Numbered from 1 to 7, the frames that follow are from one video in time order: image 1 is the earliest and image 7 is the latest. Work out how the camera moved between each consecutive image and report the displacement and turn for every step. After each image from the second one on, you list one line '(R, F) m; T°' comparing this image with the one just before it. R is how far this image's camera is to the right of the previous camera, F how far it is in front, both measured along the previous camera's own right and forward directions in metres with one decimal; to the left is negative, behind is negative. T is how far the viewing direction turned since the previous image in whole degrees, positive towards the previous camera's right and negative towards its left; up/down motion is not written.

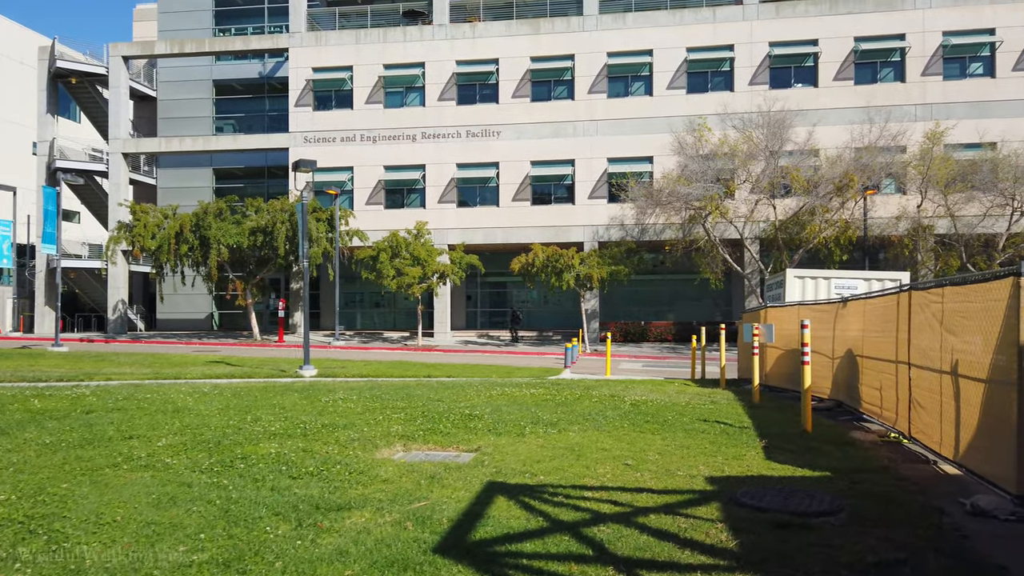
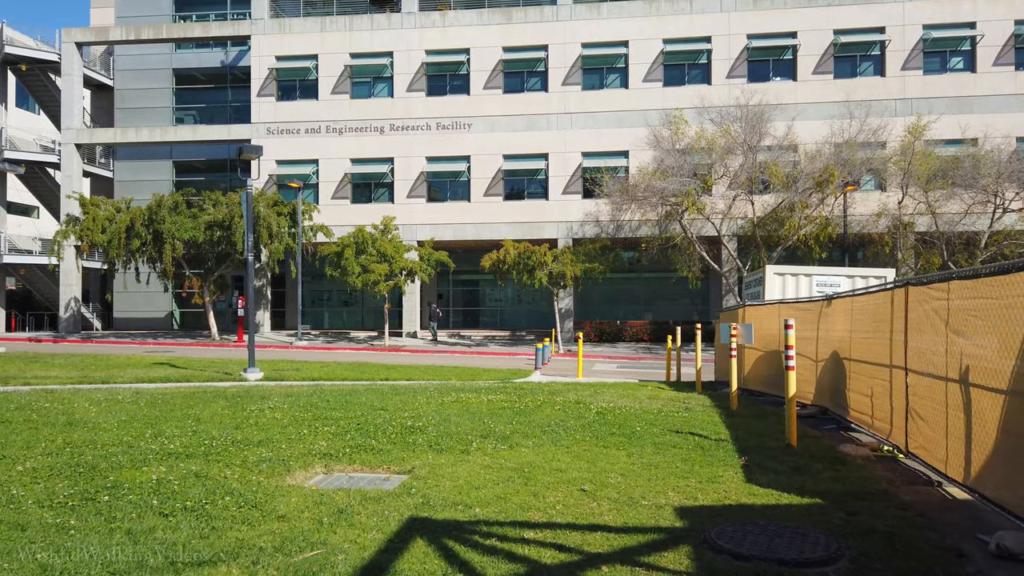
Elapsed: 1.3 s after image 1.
(+0.4, +1.2) m; +2°
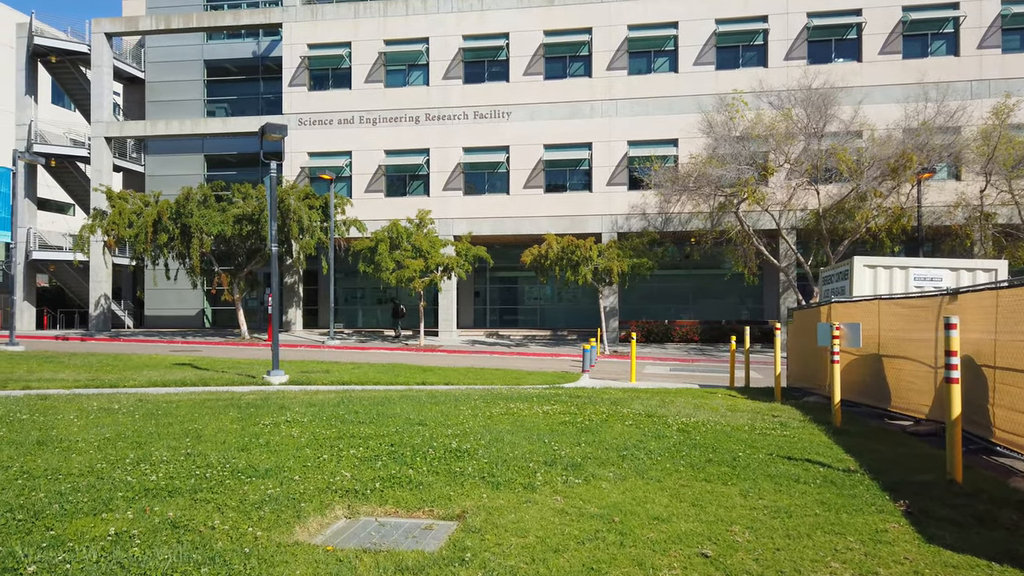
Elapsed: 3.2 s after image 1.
(-0.4, +1.8) m; -3°
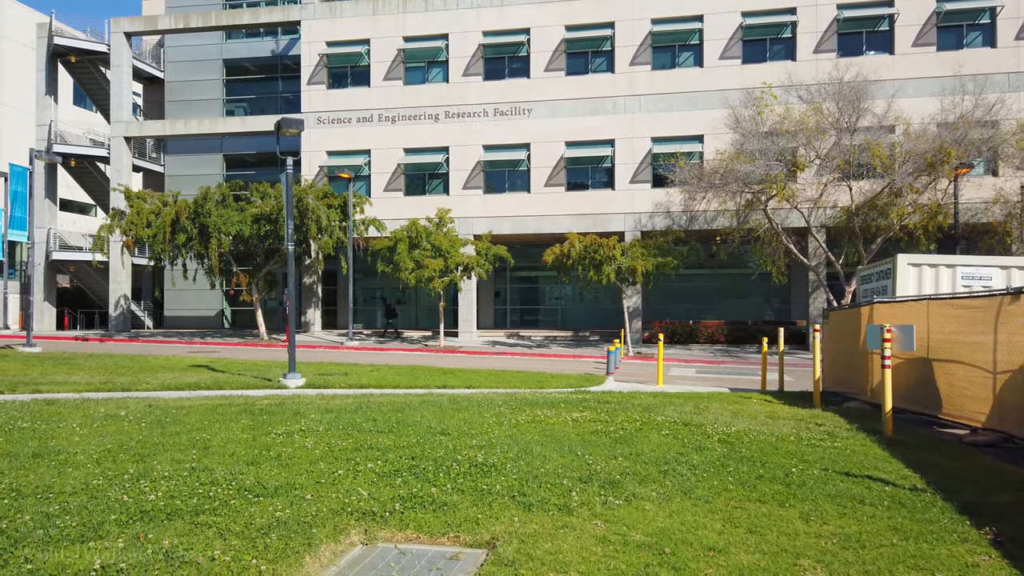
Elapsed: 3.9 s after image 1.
(-0.1, +0.6) m; -1°
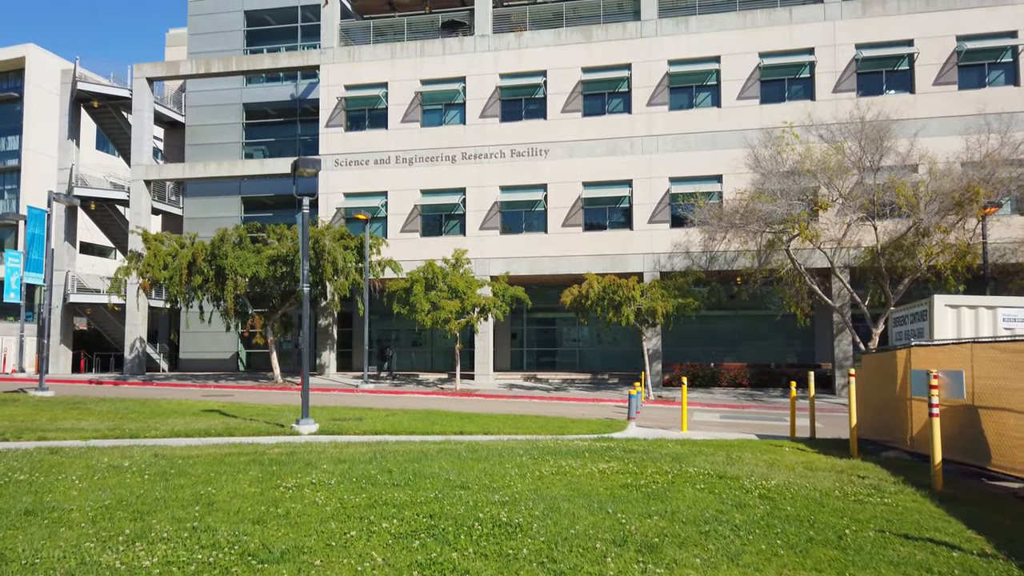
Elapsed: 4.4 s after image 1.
(-0.1, +0.4) m; -1°
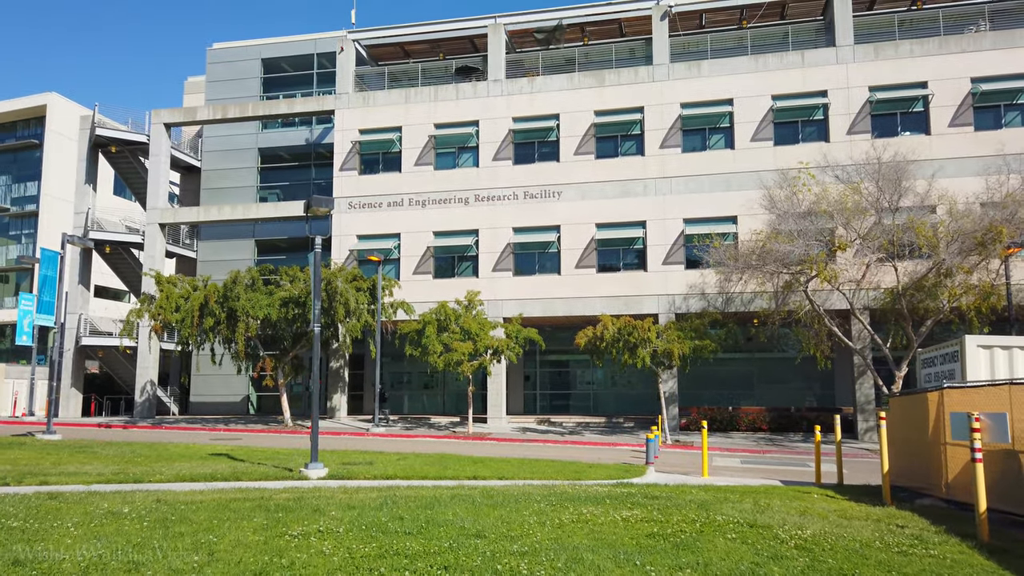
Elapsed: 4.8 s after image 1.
(-0.1, +0.3) m; -1°
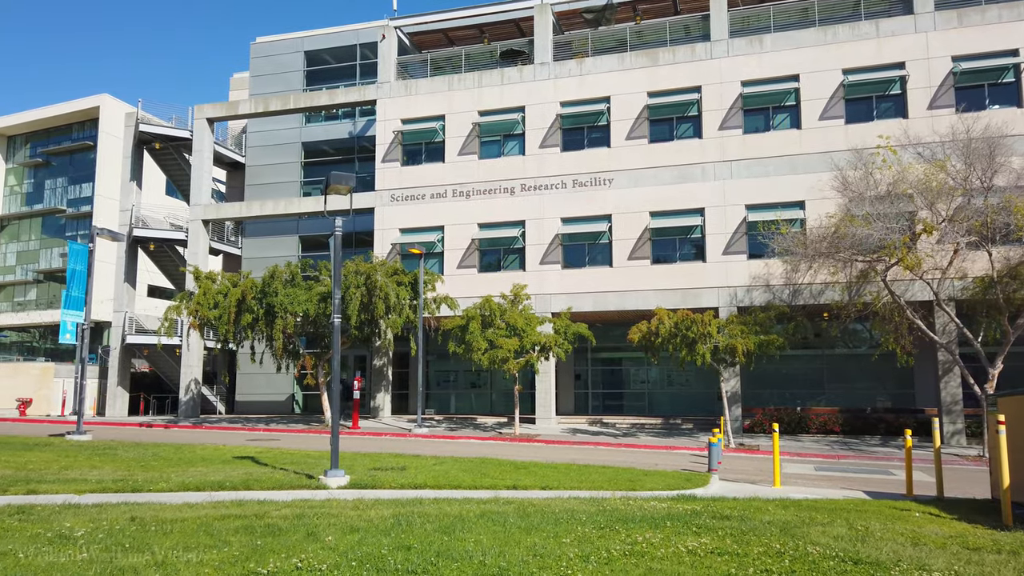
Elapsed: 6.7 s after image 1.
(+0.2, +1.6) m; -4°
